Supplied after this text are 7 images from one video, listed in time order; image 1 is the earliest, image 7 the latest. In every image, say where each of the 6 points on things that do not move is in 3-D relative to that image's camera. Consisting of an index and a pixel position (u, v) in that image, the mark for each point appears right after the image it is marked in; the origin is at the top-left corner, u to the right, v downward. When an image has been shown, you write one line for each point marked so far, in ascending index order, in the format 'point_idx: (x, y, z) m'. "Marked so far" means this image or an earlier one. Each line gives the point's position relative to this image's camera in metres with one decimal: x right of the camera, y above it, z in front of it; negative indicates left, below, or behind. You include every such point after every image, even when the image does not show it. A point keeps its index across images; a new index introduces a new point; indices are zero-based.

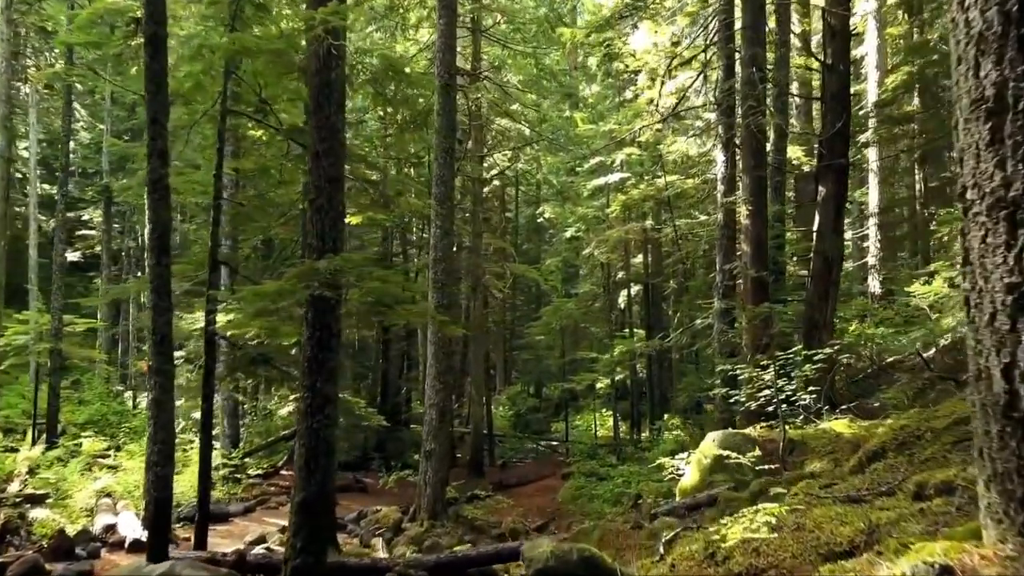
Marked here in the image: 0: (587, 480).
0: (+1.7, -4.3, +17.4) m
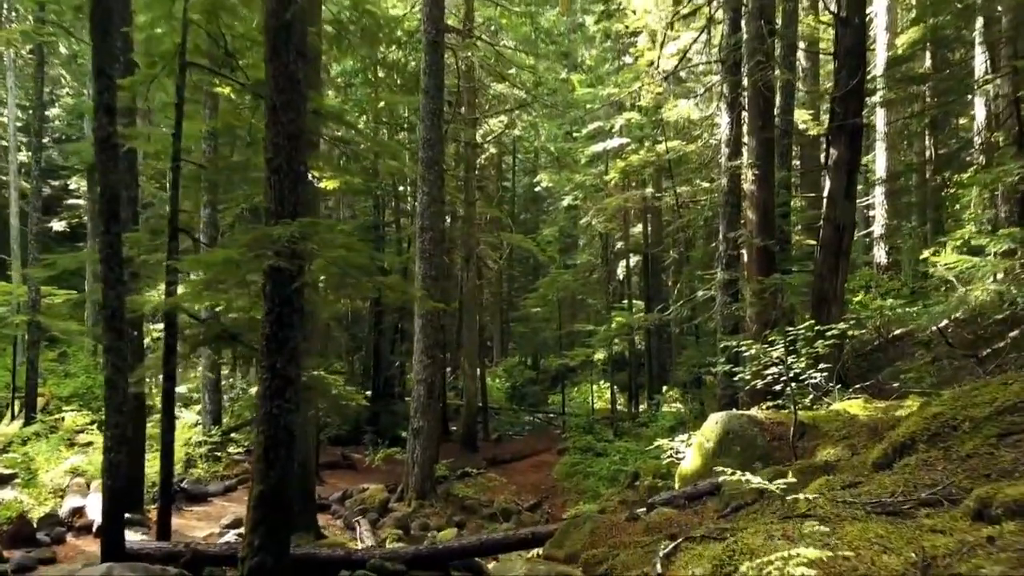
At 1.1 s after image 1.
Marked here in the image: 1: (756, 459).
0: (+1.6, -3.7, +16.8) m
1: (+2.2, -1.6, +7.1) m
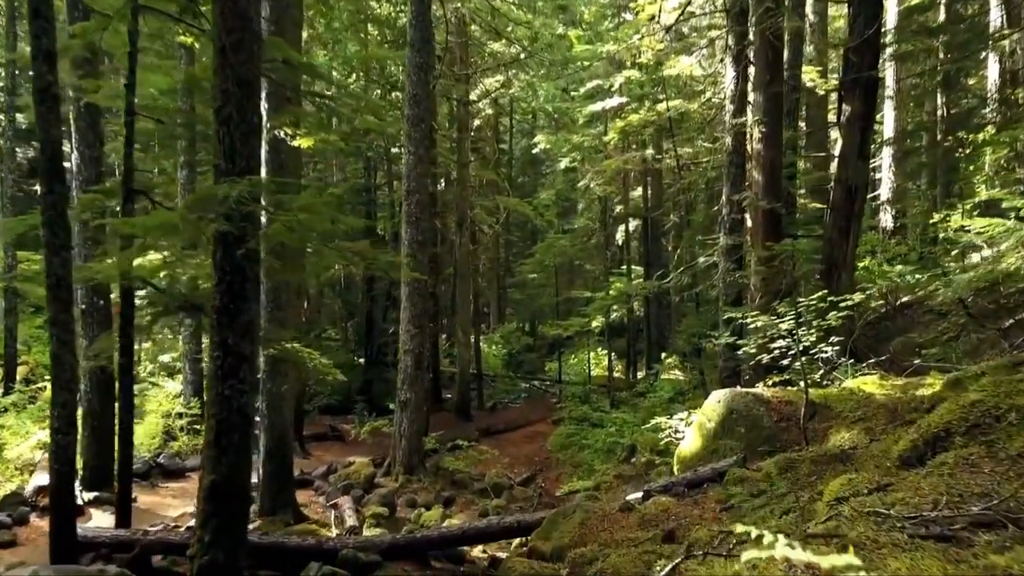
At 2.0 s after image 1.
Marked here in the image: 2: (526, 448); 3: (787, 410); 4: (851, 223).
0: (+1.4, -3.0, +16.3) m
1: (+2.1, -1.3, +6.5) m
2: (+0.3, -3.3, +16.1) m
3: (+2.4, -1.1, +6.7) m
4: (+4.5, +0.9, +10.2) m
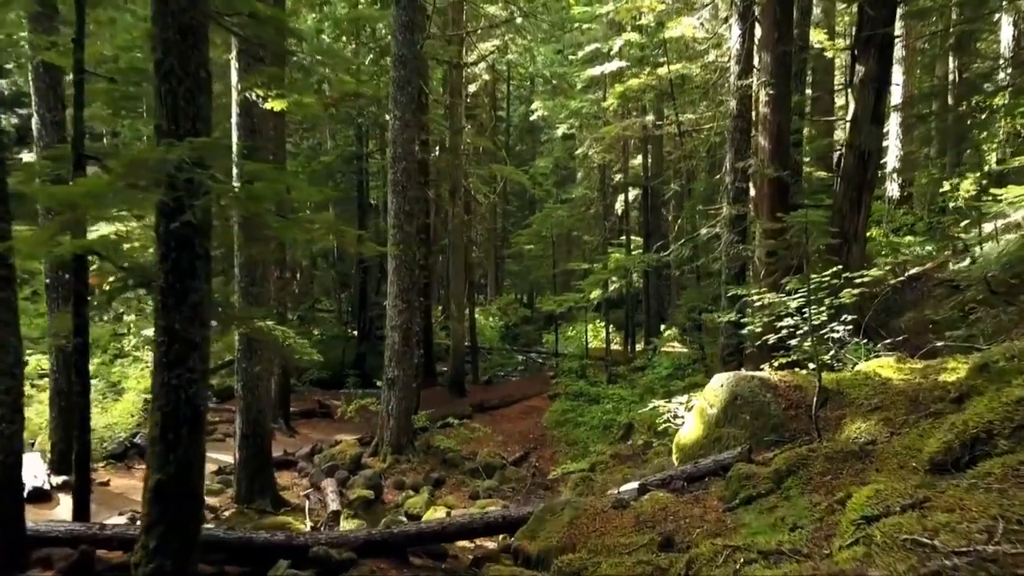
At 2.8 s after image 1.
0: (+1.3, -2.4, +15.9) m
1: (+2.0, -1.1, +6.0) m
2: (+0.2, -2.8, +15.7) m
3: (+2.3, -0.9, +6.2) m
4: (+4.4, +1.2, +9.6) m
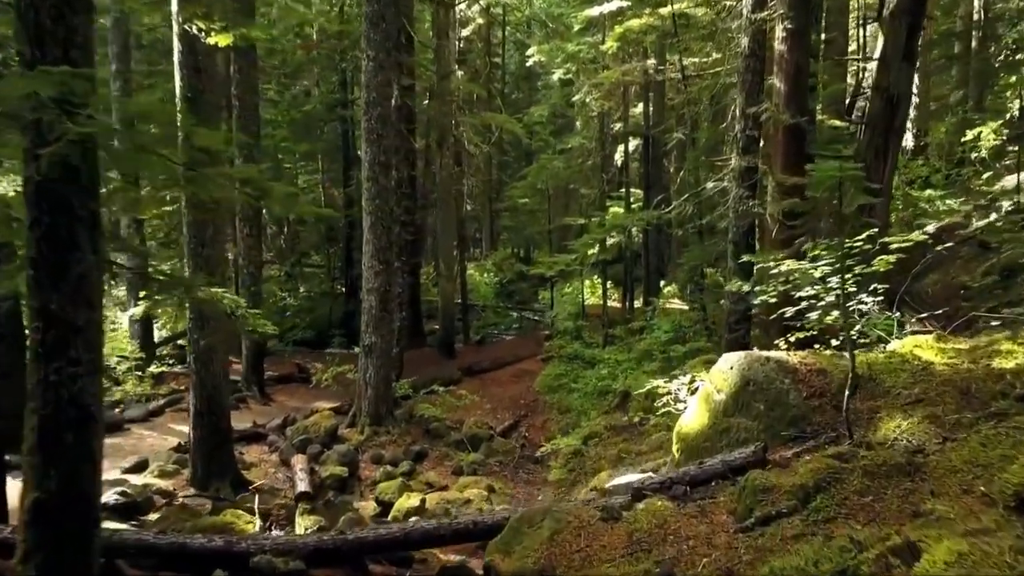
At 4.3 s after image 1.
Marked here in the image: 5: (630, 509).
0: (+1.1, -1.6, +15.0) m
1: (+1.8, -0.9, +5.1) m
2: (0.0, -1.9, +14.9) m
3: (+2.1, -0.6, +5.2) m
4: (+4.2, +1.6, +8.6) m
5: (+0.7, -1.3, +4.6) m
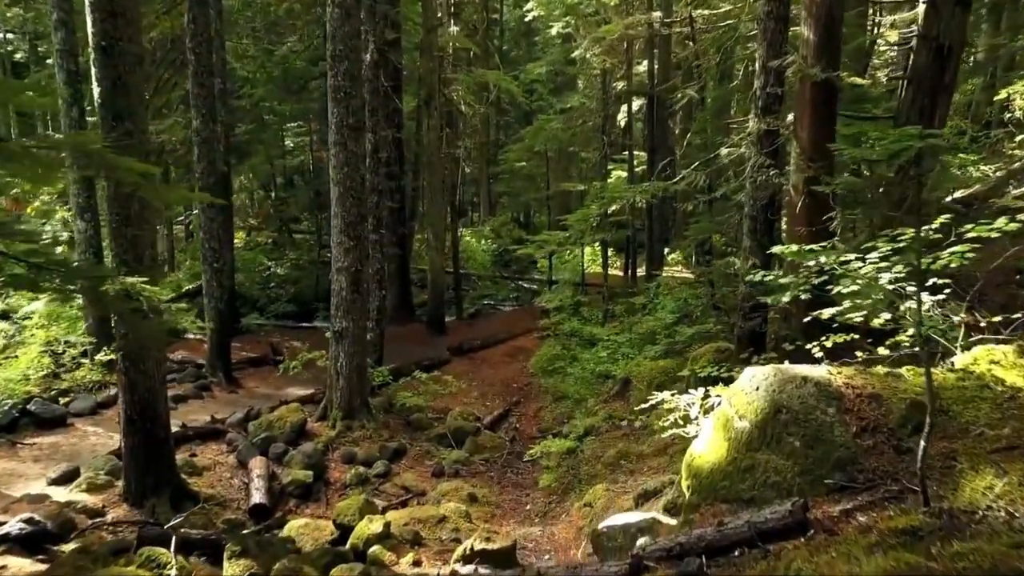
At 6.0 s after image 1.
0: (+1.0, -1.1, +13.9) m
1: (+1.6, -0.9, +3.9) m
2: (-0.2, -1.5, +13.8) m
3: (+1.9, -0.7, +4.1) m
4: (+4.0, +1.8, +7.3) m
5: (+0.5, -1.4, +3.5) m
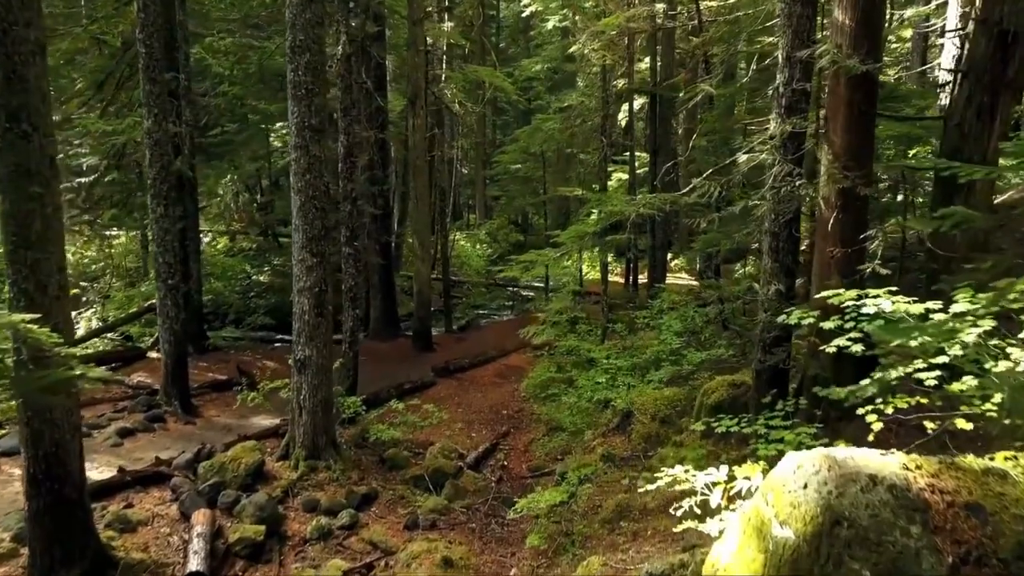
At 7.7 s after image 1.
0: (+0.8, -1.3, +12.7) m
1: (+1.4, -1.2, +2.8) m
2: (-0.3, -1.7, +12.6) m
3: (+1.7, -0.9, +2.9) m
4: (+3.9, +1.5, +6.1) m
5: (+0.4, -1.6, +2.3) m
